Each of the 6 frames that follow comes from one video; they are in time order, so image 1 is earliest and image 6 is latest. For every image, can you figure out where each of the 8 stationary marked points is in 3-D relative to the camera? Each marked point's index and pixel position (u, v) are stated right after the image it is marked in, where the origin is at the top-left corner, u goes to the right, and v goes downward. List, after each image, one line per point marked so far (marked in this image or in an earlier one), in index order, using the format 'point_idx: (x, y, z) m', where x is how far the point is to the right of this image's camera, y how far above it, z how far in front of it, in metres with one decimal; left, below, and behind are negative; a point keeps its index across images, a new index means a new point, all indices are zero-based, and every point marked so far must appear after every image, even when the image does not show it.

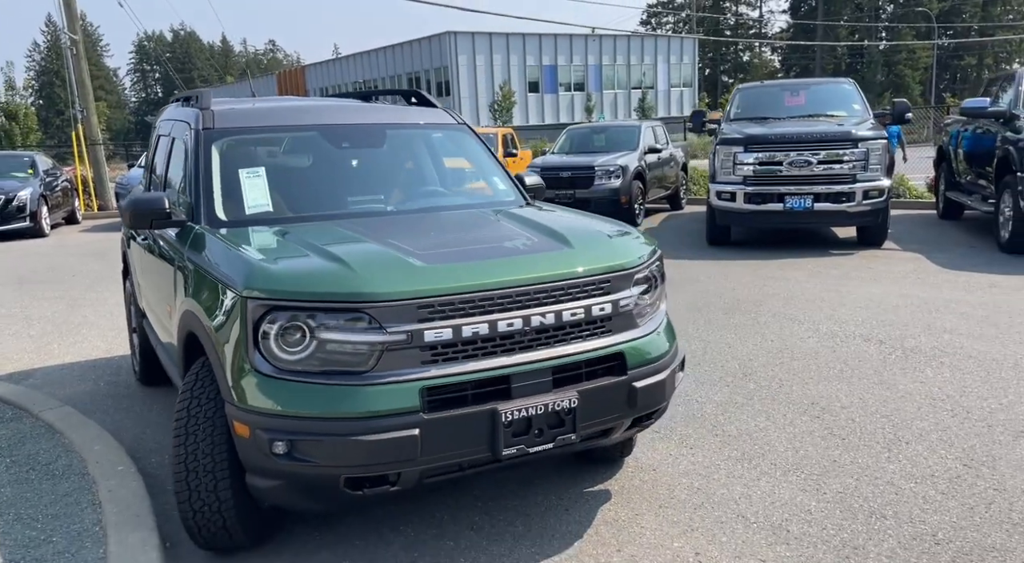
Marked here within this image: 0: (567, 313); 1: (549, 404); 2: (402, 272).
0: (+0.2, -0.1, +2.9) m
1: (+0.1, -0.5, +2.8) m
2: (-0.4, 0.0, +2.8) m
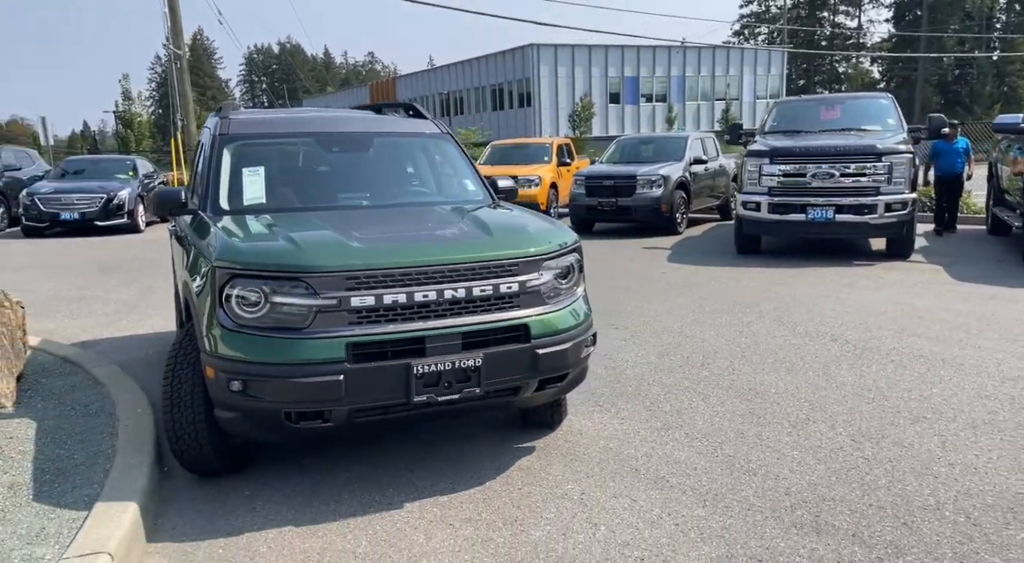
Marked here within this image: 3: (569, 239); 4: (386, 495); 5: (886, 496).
0: (-0.2, 0.0, +3.6) m
1: (-0.3, -0.4, +3.5) m
2: (-0.8, +0.1, +3.5) m
3: (+0.3, +0.2, +4.2) m
4: (-0.6, -1.1, +3.7) m
5: (+1.7, -1.0, +3.5) m
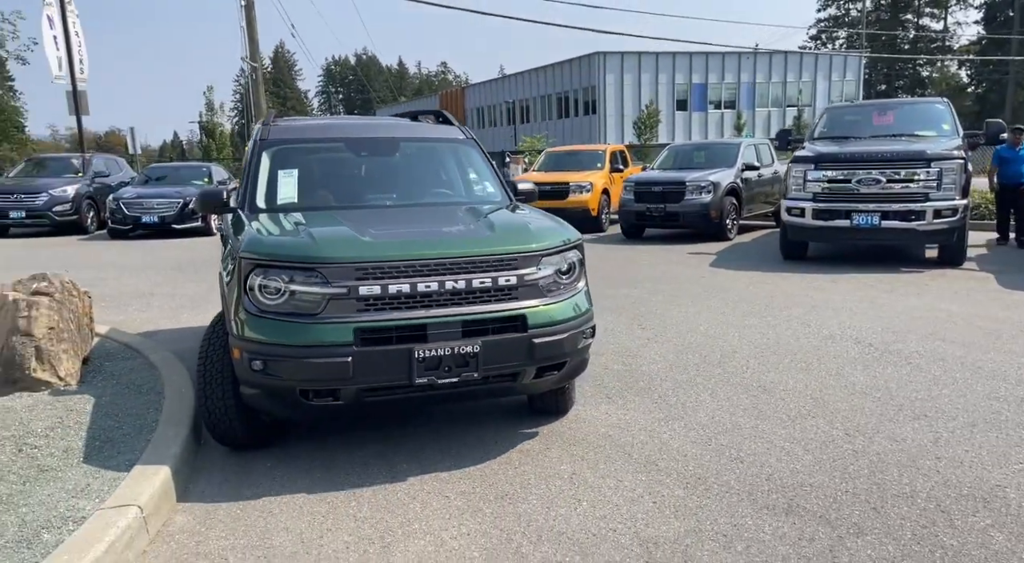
0: (-0.2, 0.0, +3.9) m
1: (-0.3, -0.3, +3.8) m
2: (-0.8, +0.2, +3.8) m
3: (+0.3, +0.3, +4.4) m
4: (-0.6, -1.0, +4.0) m
5: (+1.7, -1.0, +3.6) m
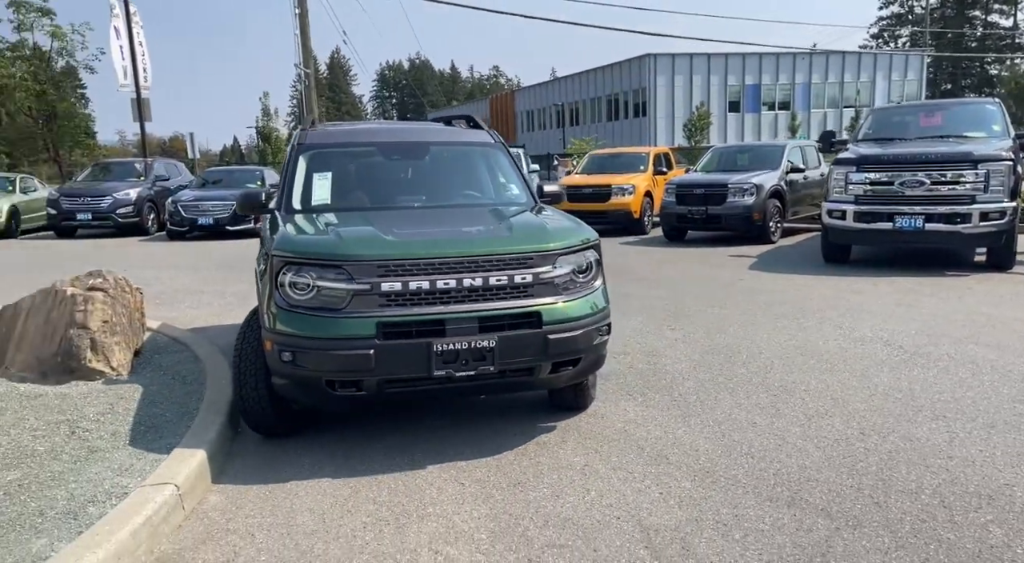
0: (-0.1, 0.0, +4.0) m
1: (-0.2, -0.3, +3.9) m
2: (-0.8, +0.2, +4.1) m
3: (+0.5, +0.3, +4.6) m
4: (-0.6, -1.0, +4.2) m
5: (+1.7, -1.0, +3.7) m
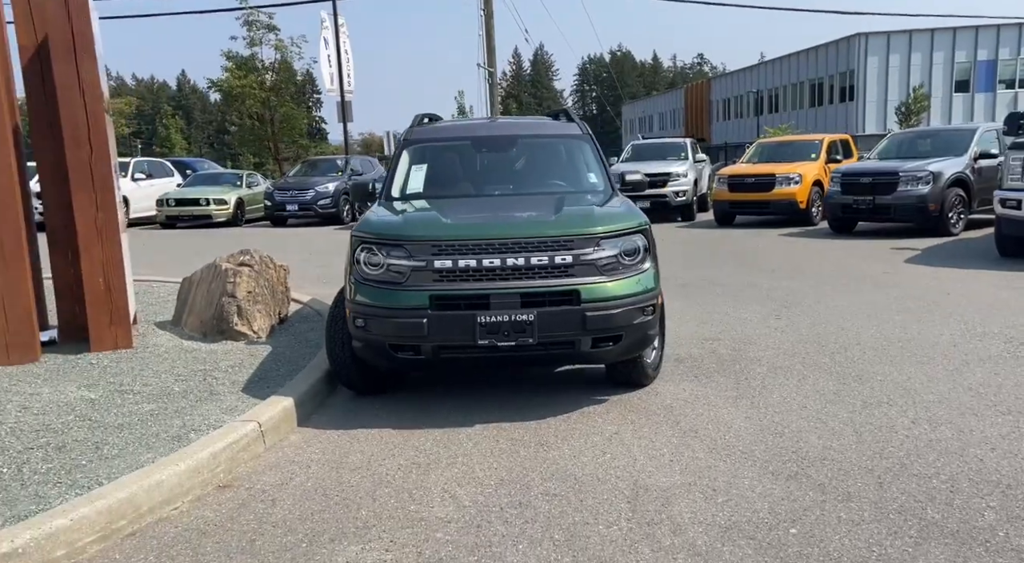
0: (+0.1, +0.1, +4.4) m
1: (0.0, -0.2, +4.4) m
2: (-0.5, +0.3, +4.6) m
3: (+0.8, +0.4, +4.8) m
4: (-0.3, -0.9, +4.7) m
5: (+1.8, -0.9, +3.7) m
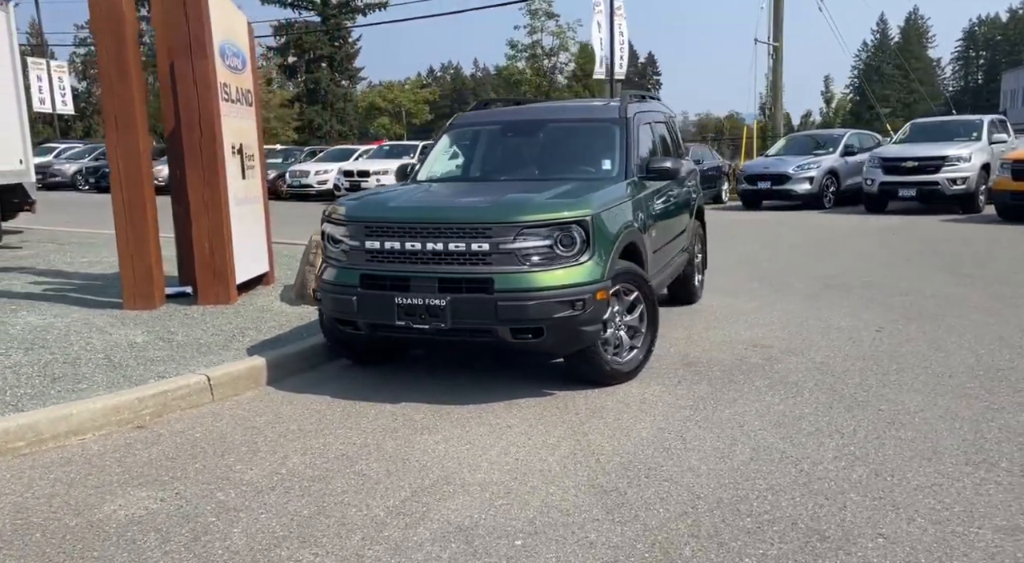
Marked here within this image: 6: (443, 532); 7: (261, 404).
0: (-0.3, +0.2, +4.4) m
1: (-0.5, -0.1, +4.4) m
2: (-0.9, +0.5, +4.8) m
3: (+0.4, +0.4, +4.5) m
4: (-0.7, -0.8, +4.9) m
5: (+0.9, -0.9, +3.2) m
6: (-0.3, -1.0, +2.9) m
7: (-1.5, -0.8, +4.7) m
